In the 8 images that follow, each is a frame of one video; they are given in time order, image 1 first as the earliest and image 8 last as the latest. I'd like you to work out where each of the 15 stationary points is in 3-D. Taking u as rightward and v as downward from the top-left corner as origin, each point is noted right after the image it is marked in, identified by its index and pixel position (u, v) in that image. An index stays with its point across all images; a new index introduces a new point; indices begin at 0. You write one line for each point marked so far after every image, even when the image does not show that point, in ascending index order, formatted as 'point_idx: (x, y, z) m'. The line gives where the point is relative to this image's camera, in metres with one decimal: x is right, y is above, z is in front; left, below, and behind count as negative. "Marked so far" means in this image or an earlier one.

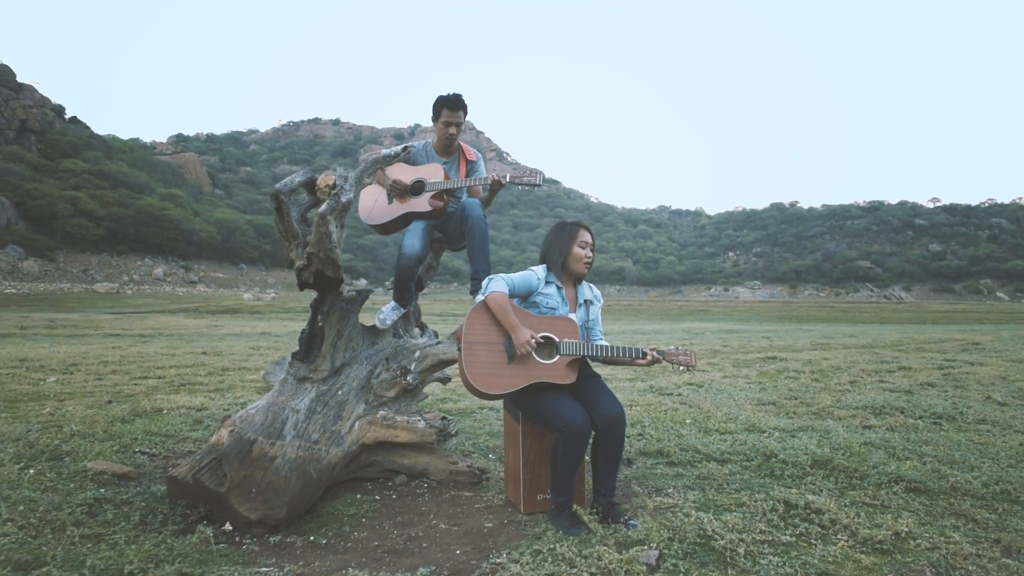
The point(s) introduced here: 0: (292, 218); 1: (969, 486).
0: (-1.3, +0.4, +4.0) m
1: (+2.7, -1.2, +3.8) m
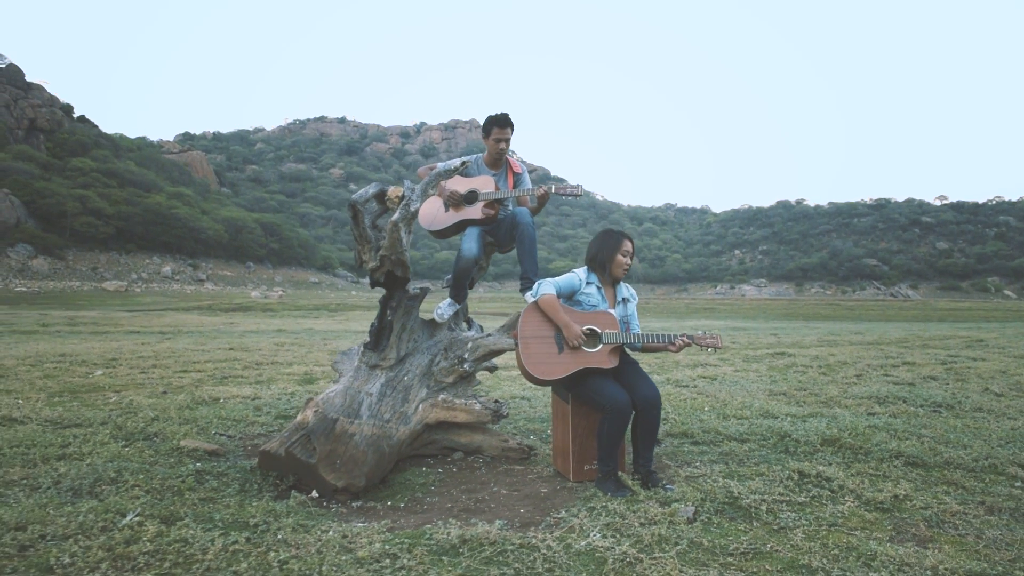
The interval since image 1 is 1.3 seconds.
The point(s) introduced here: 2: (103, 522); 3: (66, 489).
0: (-1.0, +0.4, +4.5) m
1: (+3.0, -1.2, +4.3) m
2: (-1.9, -1.1, +3.1) m
3: (-2.5, -1.1, +3.6) m
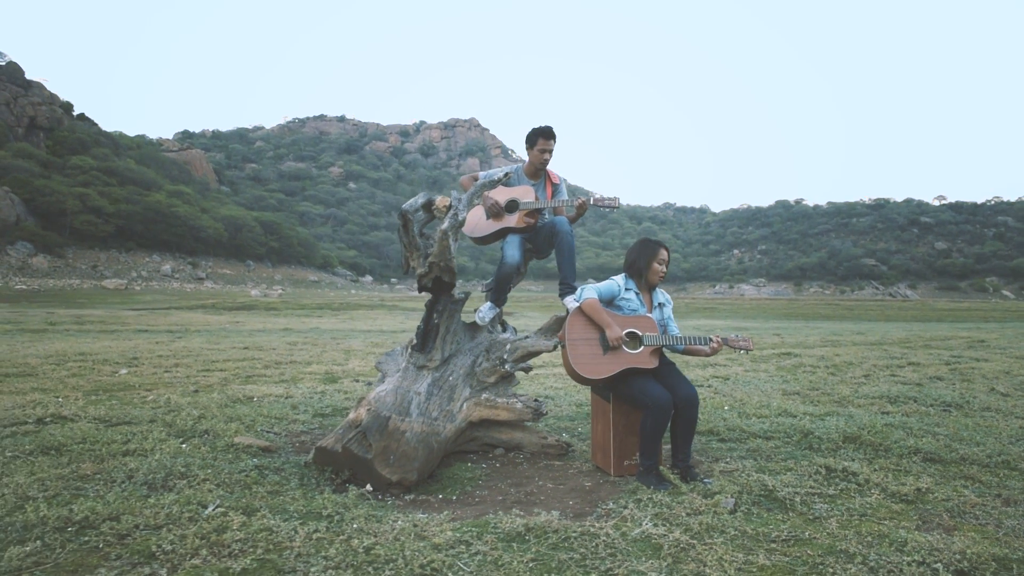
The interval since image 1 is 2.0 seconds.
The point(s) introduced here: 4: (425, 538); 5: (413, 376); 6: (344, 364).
0: (-0.7, +0.4, +4.8) m
1: (+3.3, -1.2, +4.6) m
2: (-1.6, -1.1, +3.3) m
3: (-2.2, -1.1, +3.8) m
4: (-0.4, -1.2, +3.1) m
5: (-0.7, -0.7, +4.9) m
6: (-3.4, -1.5, +12.9) m
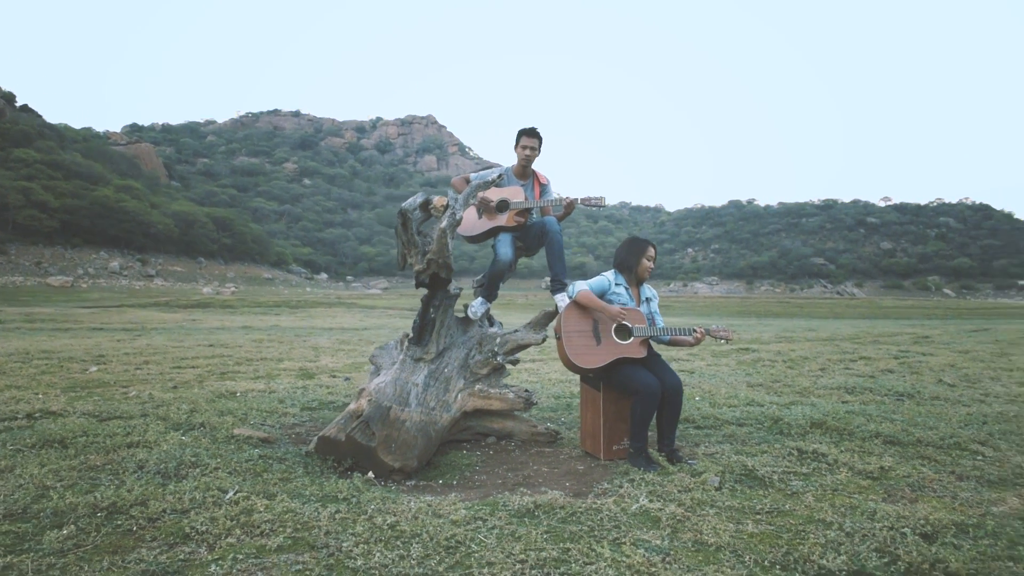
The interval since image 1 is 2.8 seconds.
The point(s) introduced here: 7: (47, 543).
0: (-0.8, +0.4, +5.0) m
1: (+3.2, -1.2, +5.0) m
2: (-1.6, -1.1, +3.5) m
3: (-2.2, -1.1, +4.0) m
4: (-0.4, -1.2, +3.3) m
5: (-0.8, -0.6, +5.1) m
6: (-4.0, -1.4, +13.0) m
7: (-2.0, -1.1, +2.8) m
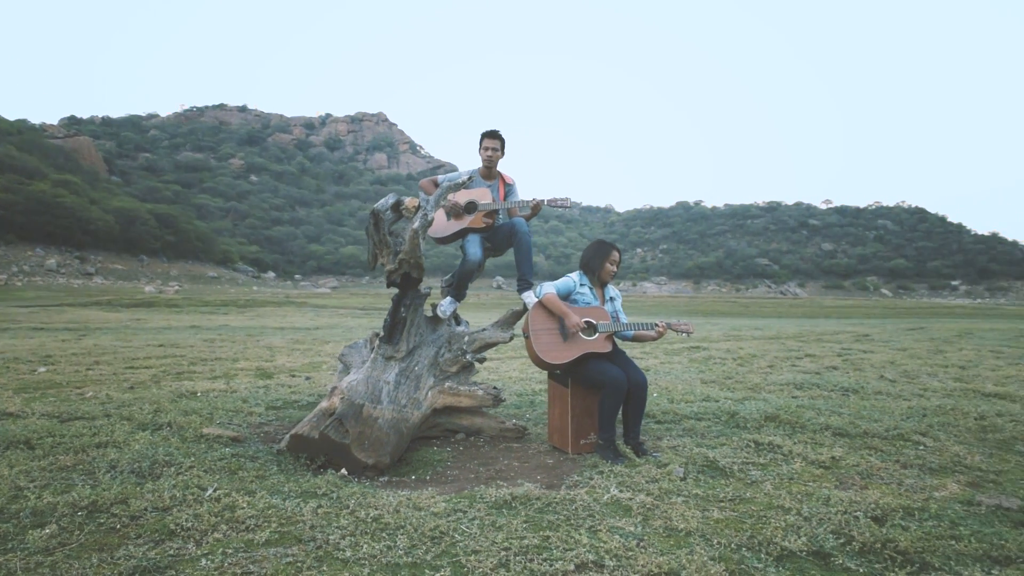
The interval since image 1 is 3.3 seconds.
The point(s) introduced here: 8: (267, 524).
0: (-1.0, +0.4, +5.0) m
1: (+3.0, -1.2, +5.4) m
2: (-1.7, -1.1, +3.5) m
3: (-2.3, -1.1, +3.9) m
4: (-0.5, -1.2, +3.4) m
5: (-1.0, -0.6, +5.1) m
6: (-4.7, -1.4, +12.8) m
7: (-2.0, -1.1, +2.7) m
8: (-1.2, -1.1, +3.1) m
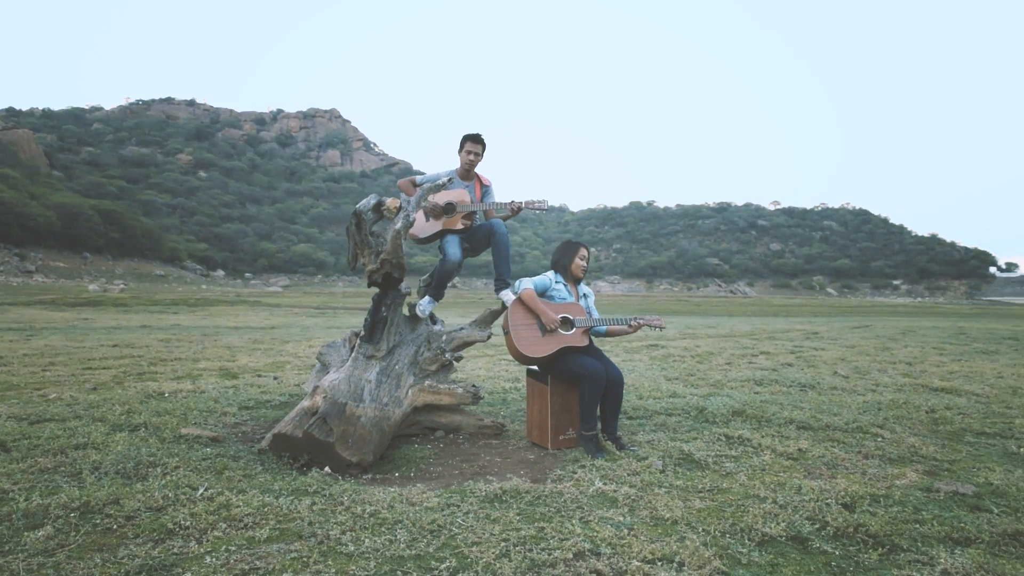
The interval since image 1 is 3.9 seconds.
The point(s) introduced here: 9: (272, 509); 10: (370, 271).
0: (-1.1, +0.4, +5.1) m
1: (+2.8, -1.2, +5.7) m
2: (-1.8, -1.1, +3.5) m
3: (-2.4, -1.1, +3.9) m
4: (-0.5, -1.2, +3.5) m
5: (-1.2, -0.6, +5.2) m
6: (-5.4, -1.4, +12.6) m
7: (-2.0, -1.1, +2.7) m
8: (-1.2, -1.1, +3.2) m
9: (-1.2, -1.1, +3.3) m
10: (-1.1, +0.1, +5.0) m
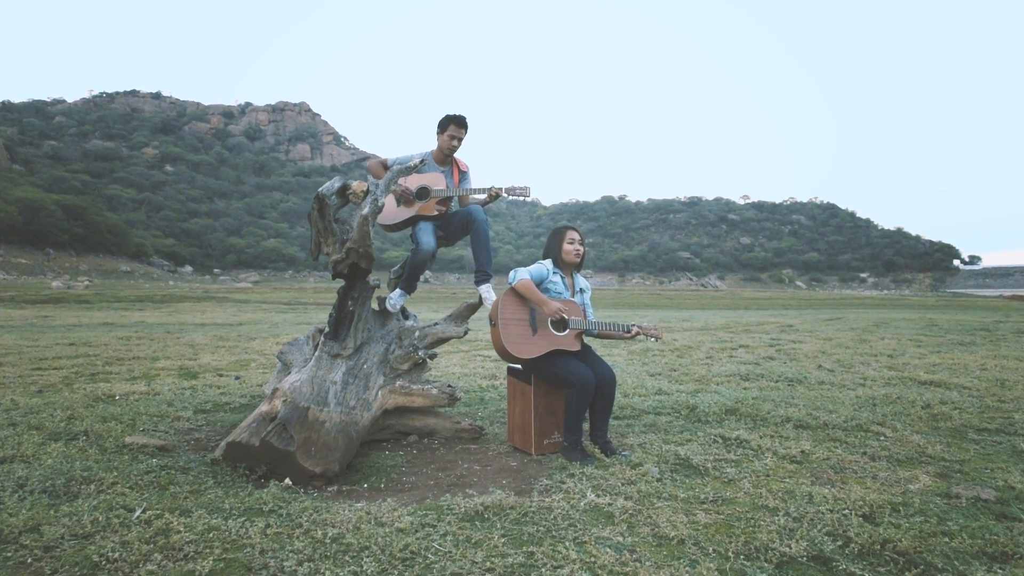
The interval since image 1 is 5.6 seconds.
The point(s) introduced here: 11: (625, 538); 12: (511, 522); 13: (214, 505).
0: (-1.3, +0.5, +4.6) m
1: (+2.6, -1.1, +5.4) m
2: (-1.9, -1.1, +3.0) m
3: (-2.5, -1.1, +3.4) m
4: (-0.6, -1.1, +3.1) m
5: (-1.3, -0.6, +4.7) m
6: (-5.8, -1.3, +11.9) m
7: (-2.1, -1.0, +2.2) m
8: (-1.3, -1.1, +2.7) m
9: (-1.3, -1.1, +2.9) m
10: (-1.2, +0.2, +4.6) m
11: (+0.5, -1.1, +2.9) m
12: (0.0, -1.1, +3.1) m
13: (-1.5, -1.1, +3.4) m
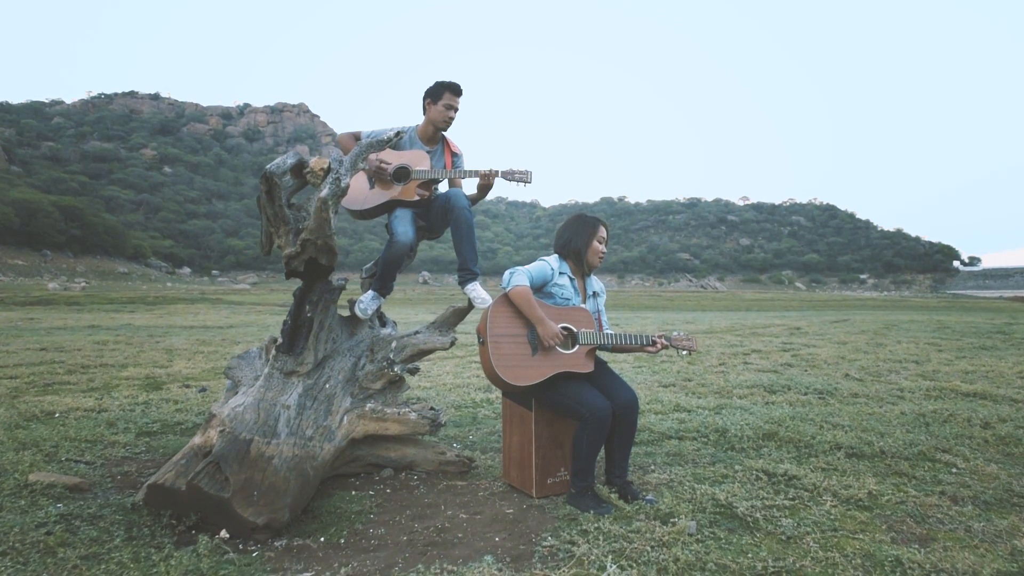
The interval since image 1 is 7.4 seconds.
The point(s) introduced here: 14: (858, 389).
0: (-1.3, +0.5, +3.7) m
1: (+2.6, -1.1, +4.5) m
2: (-1.9, -1.1, +2.1) m
3: (-2.5, -1.1, +2.5) m
4: (-0.6, -1.1, +2.2) m
5: (-1.4, -0.6, +3.8) m
6: (-5.9, -1.3, +11.0) m
7: (-2.1, -1.0, +1.3) m
8: (-1.3, -1.1, +1.8) m
9: (-1.3, -1.1, +2.0) m
10: (-1.3, +0.2, +3.7) m
11: (+0.5, -1.1, +2.0) m
12: (0.0, -1.1, +2.2) m
13: (-1.6, -1.1, +2.5) m
14: (+4.2, -1.2, +7.9) m
